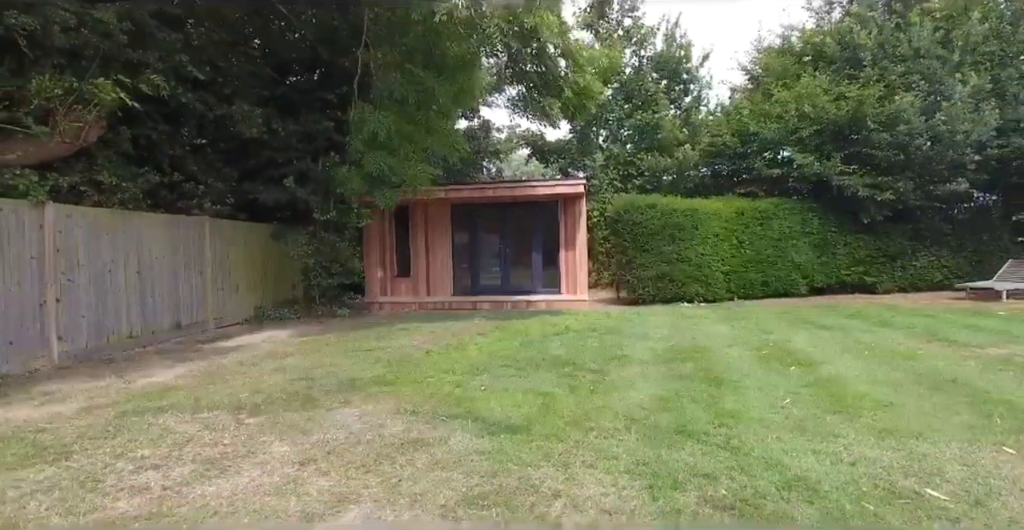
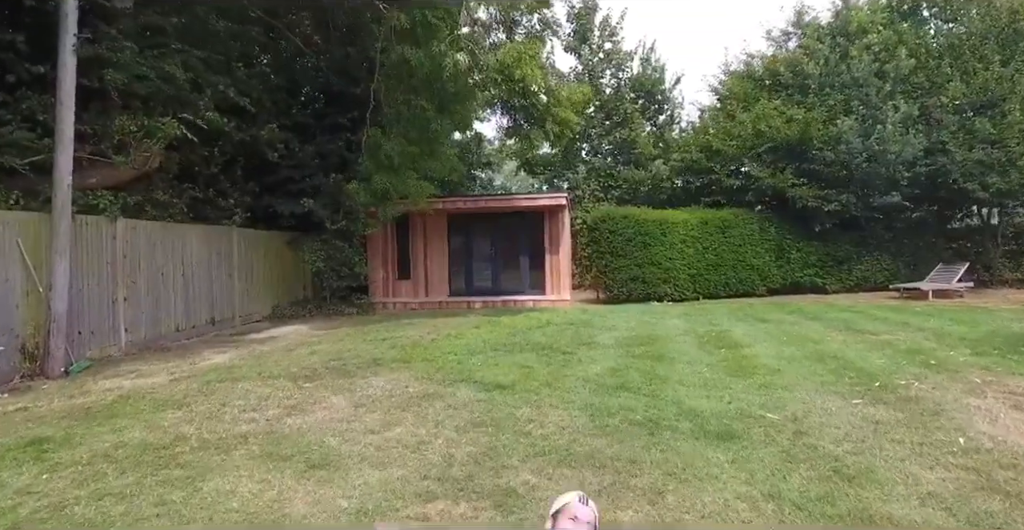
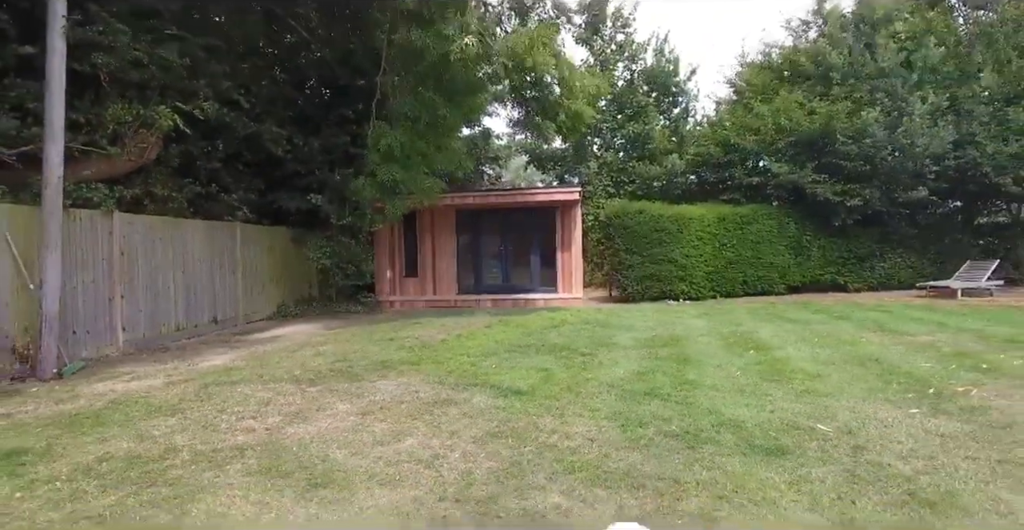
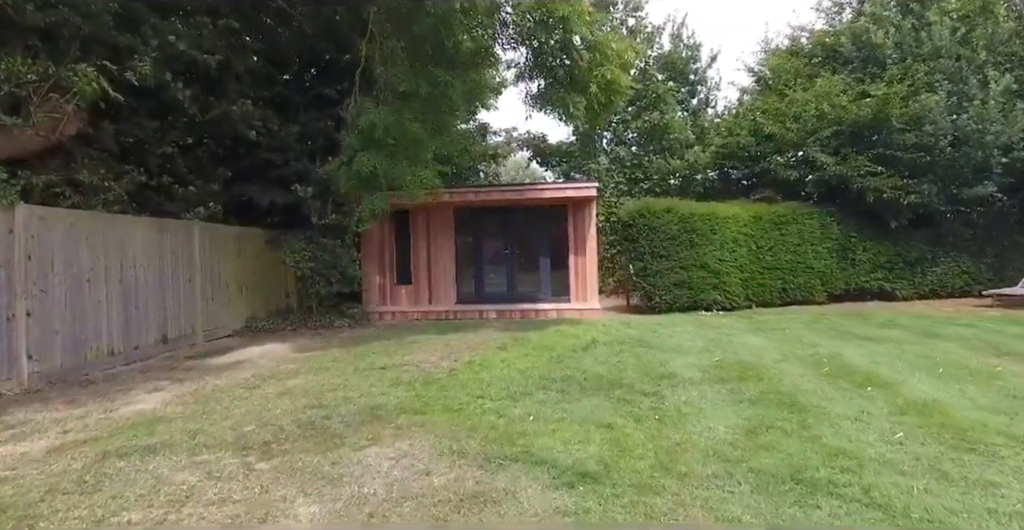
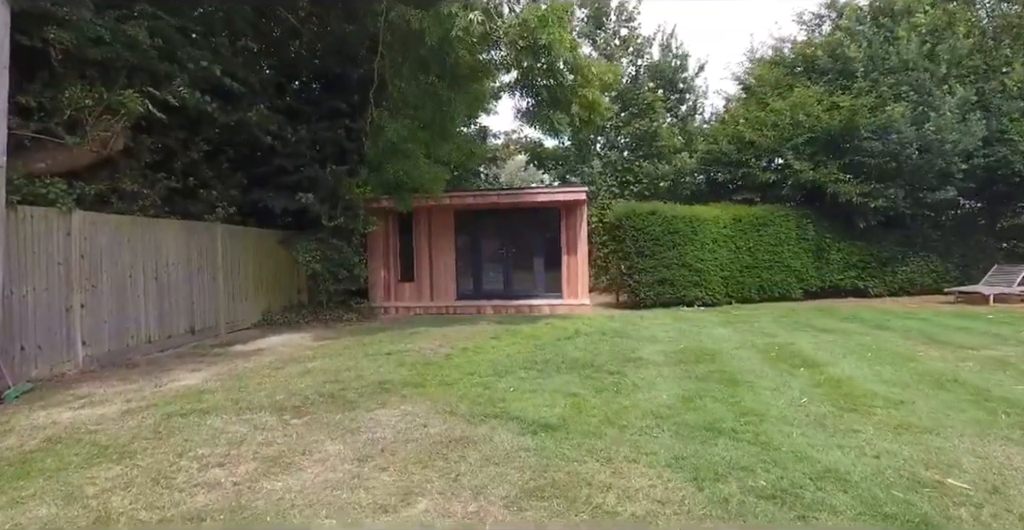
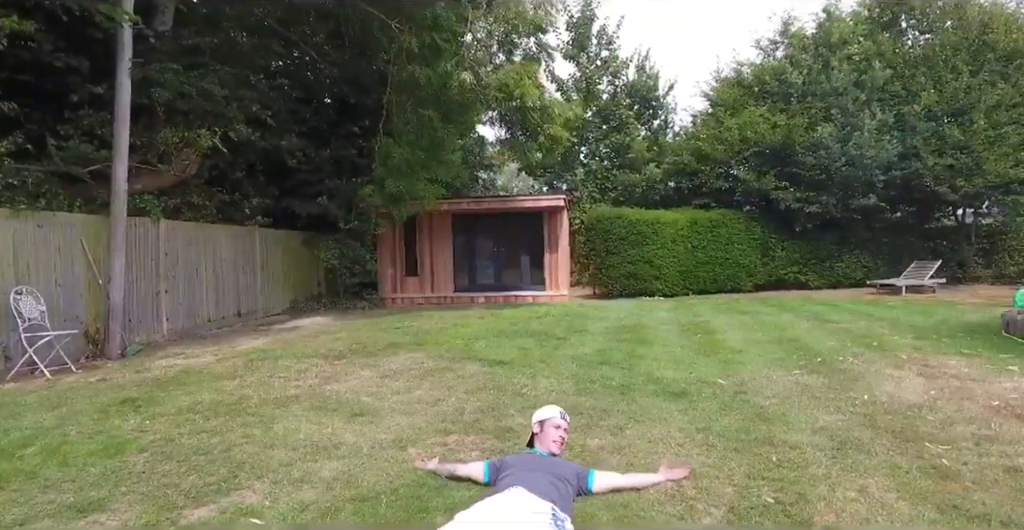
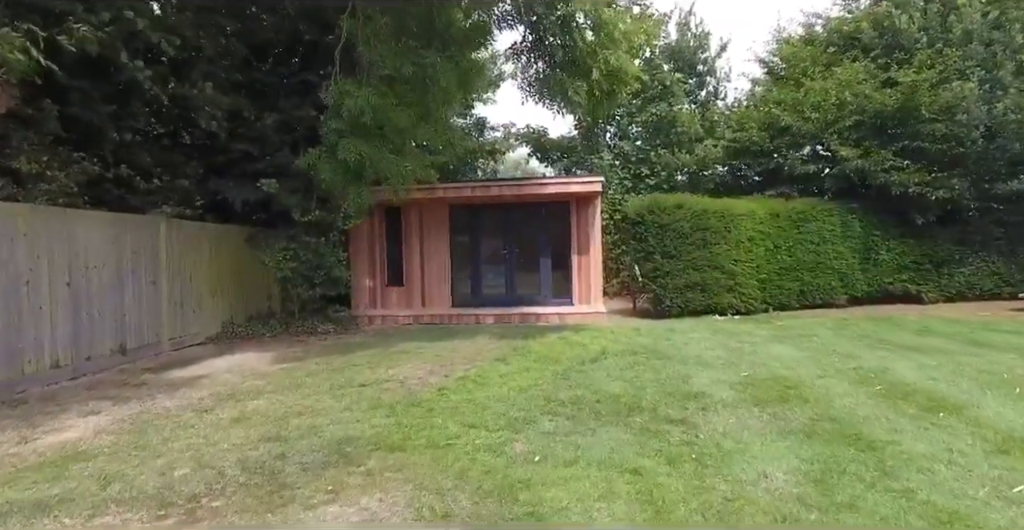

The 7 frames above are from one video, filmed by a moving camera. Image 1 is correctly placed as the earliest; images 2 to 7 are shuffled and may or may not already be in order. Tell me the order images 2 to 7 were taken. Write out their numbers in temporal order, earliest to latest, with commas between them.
3, 6, 2, 5, 4, 7
